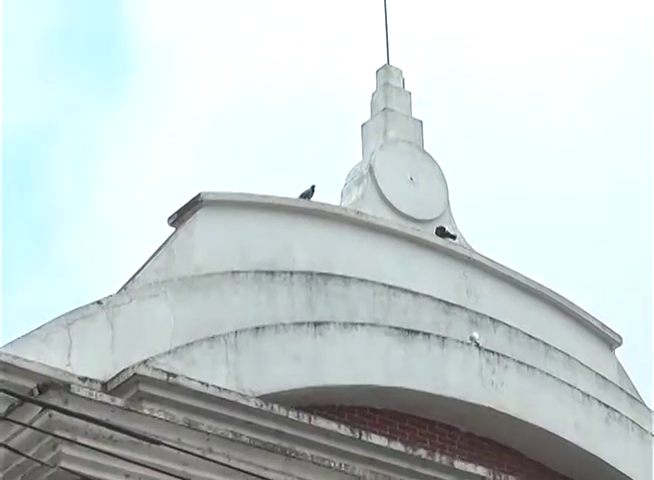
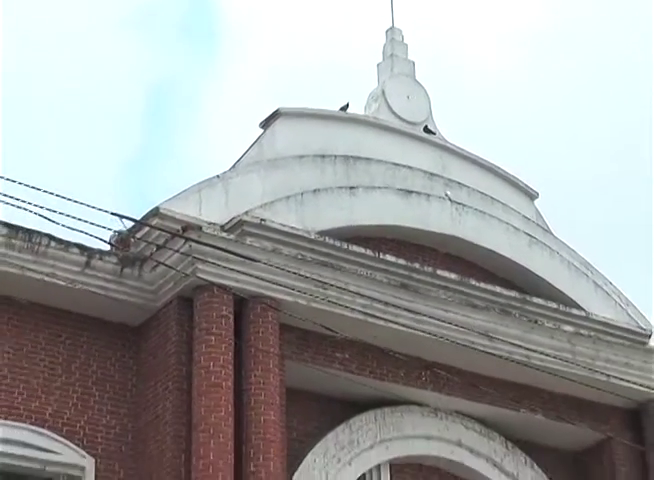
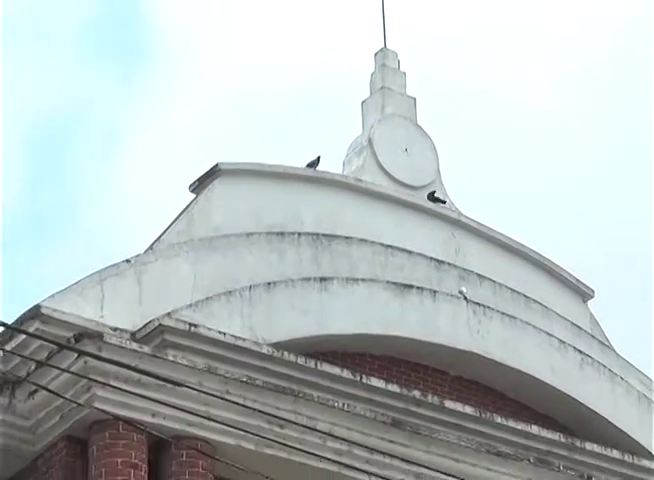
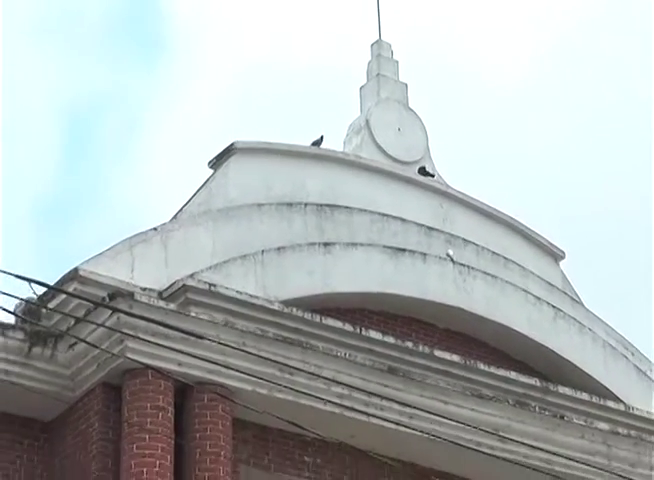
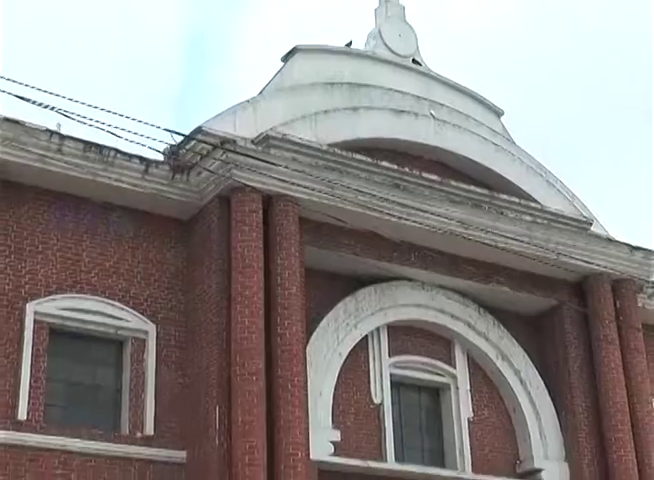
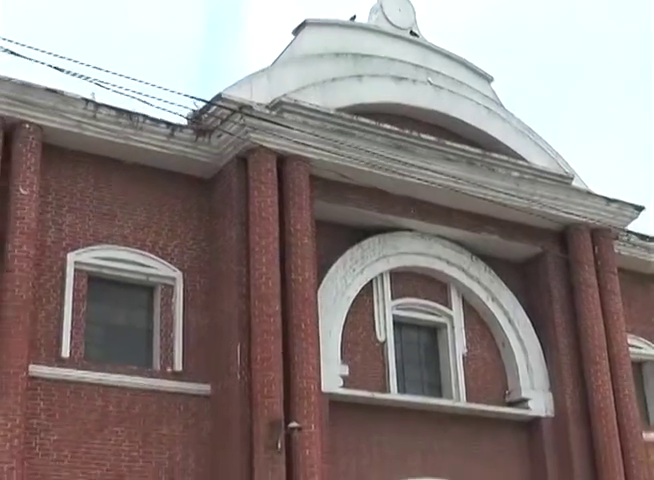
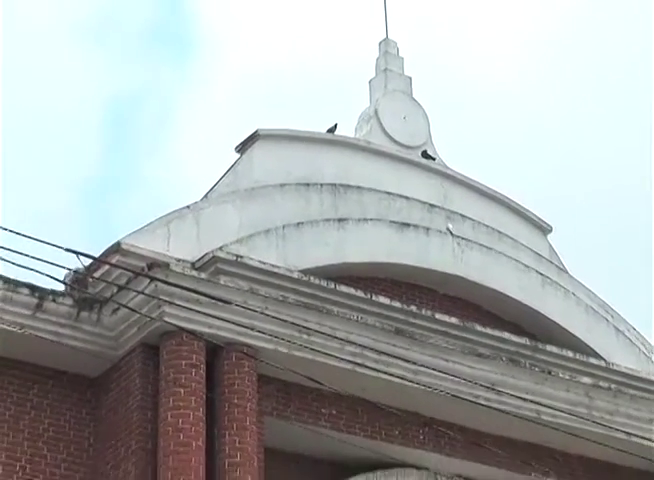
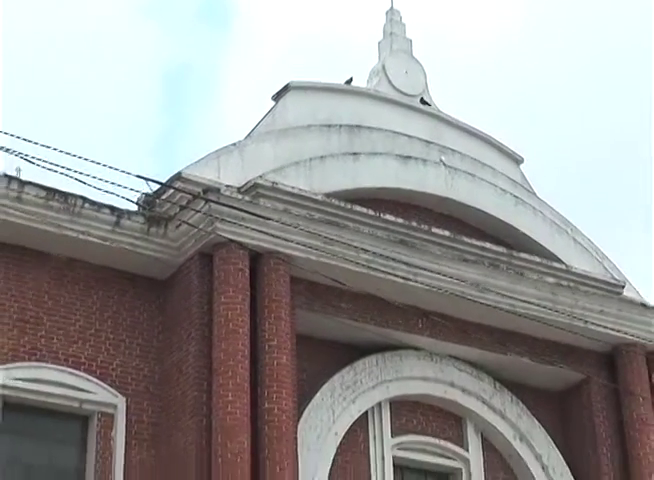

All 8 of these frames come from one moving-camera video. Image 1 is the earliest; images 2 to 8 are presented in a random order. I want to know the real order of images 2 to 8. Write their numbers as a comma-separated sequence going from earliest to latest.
3, 4, 7, 2, 8, 5, 6
